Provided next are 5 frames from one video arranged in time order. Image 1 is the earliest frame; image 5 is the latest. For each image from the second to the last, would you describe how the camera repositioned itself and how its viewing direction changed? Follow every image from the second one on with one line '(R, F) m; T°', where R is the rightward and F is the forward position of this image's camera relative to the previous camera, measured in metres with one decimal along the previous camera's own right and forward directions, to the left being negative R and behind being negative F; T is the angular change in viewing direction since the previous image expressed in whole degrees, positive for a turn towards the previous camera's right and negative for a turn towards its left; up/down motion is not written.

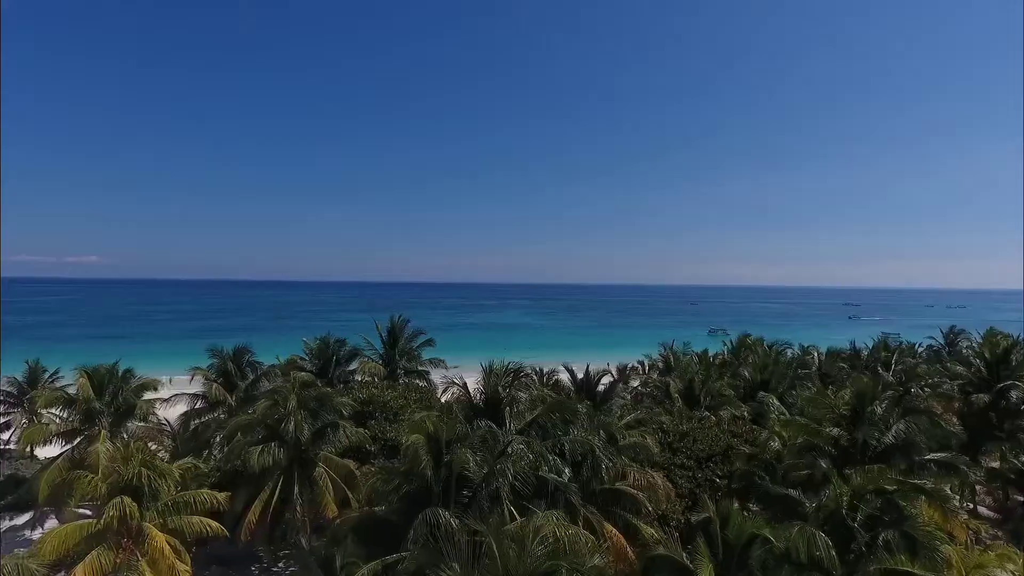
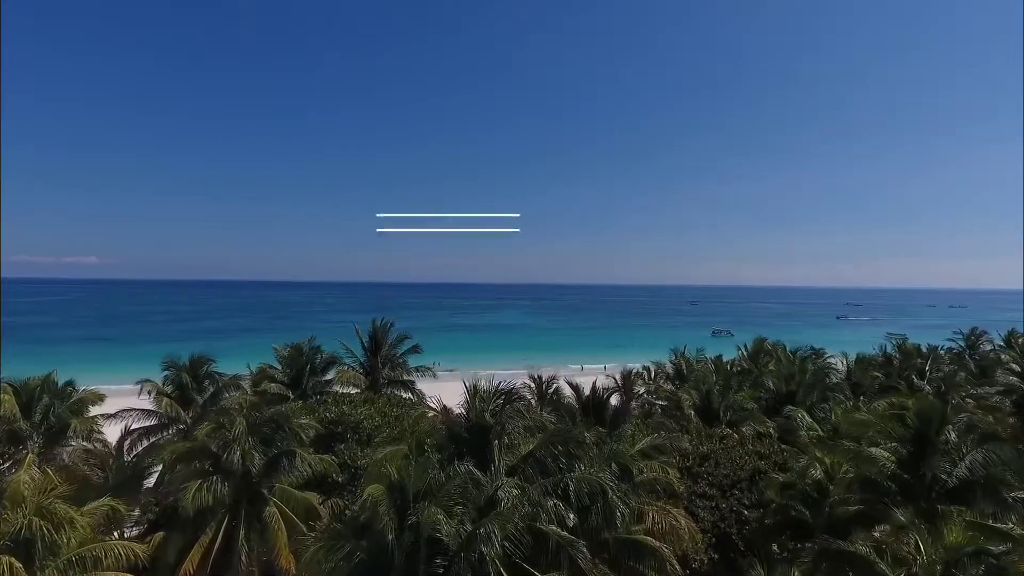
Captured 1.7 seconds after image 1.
(+0.2, +2.2) m; 0°
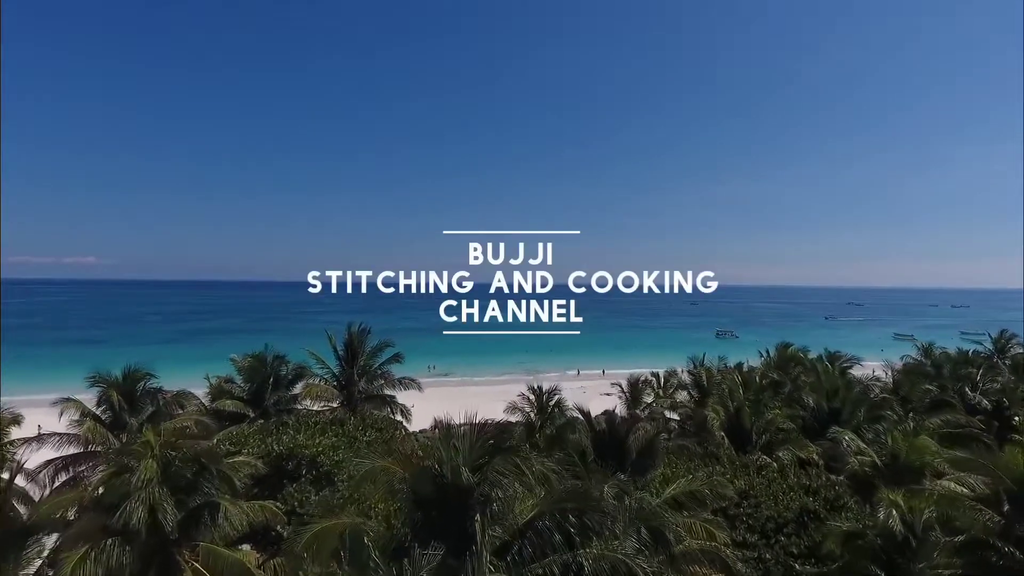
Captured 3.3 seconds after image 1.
(+0.1, +2.6) m; 0°
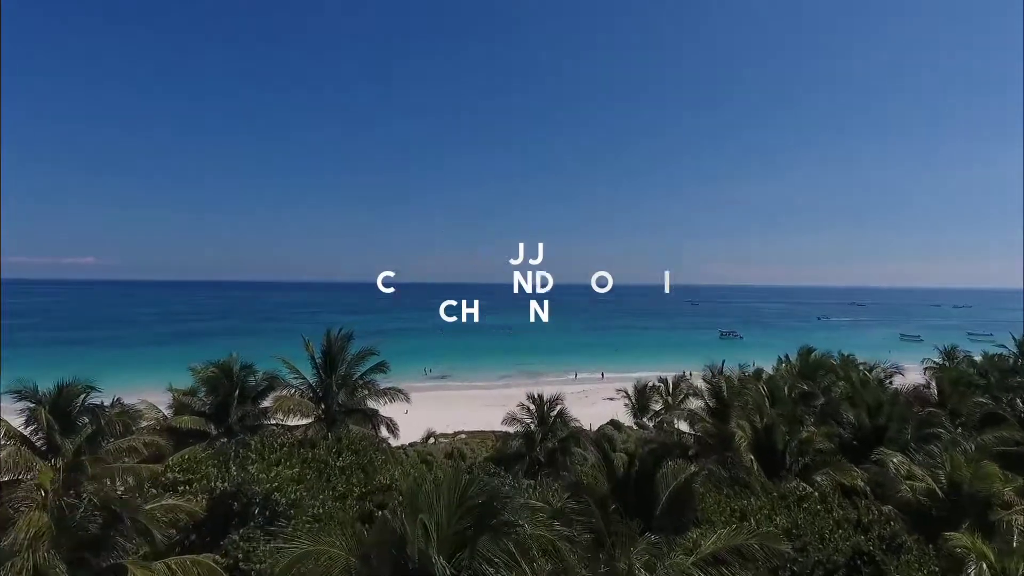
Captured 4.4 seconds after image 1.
(0.0, +1.9) m; 0°
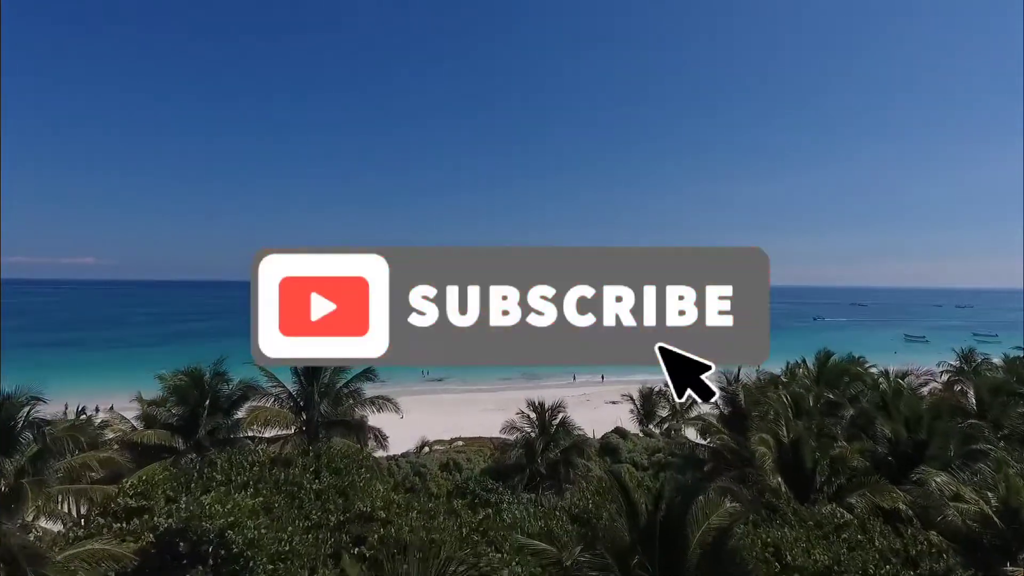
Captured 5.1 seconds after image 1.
(0.0, +1.3) m; 0°
